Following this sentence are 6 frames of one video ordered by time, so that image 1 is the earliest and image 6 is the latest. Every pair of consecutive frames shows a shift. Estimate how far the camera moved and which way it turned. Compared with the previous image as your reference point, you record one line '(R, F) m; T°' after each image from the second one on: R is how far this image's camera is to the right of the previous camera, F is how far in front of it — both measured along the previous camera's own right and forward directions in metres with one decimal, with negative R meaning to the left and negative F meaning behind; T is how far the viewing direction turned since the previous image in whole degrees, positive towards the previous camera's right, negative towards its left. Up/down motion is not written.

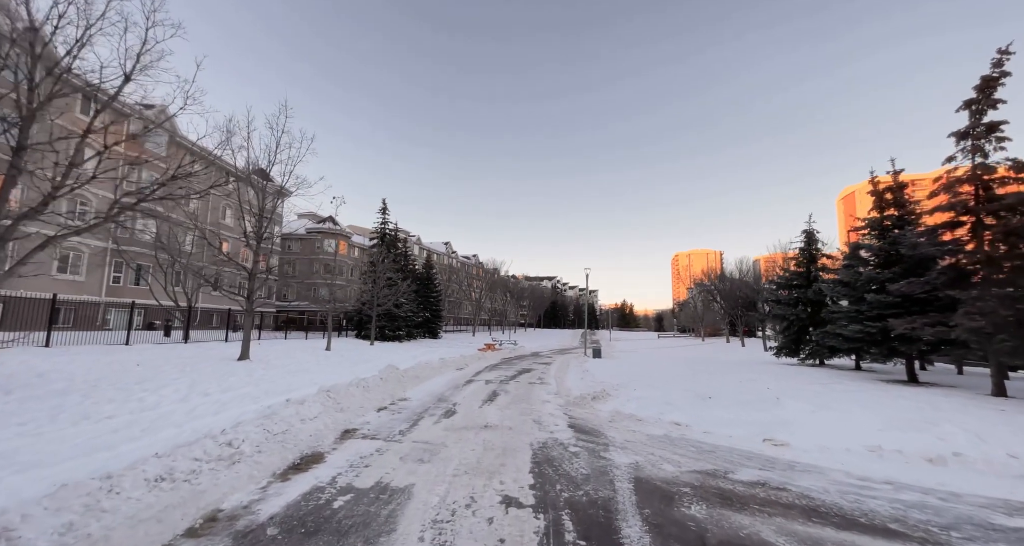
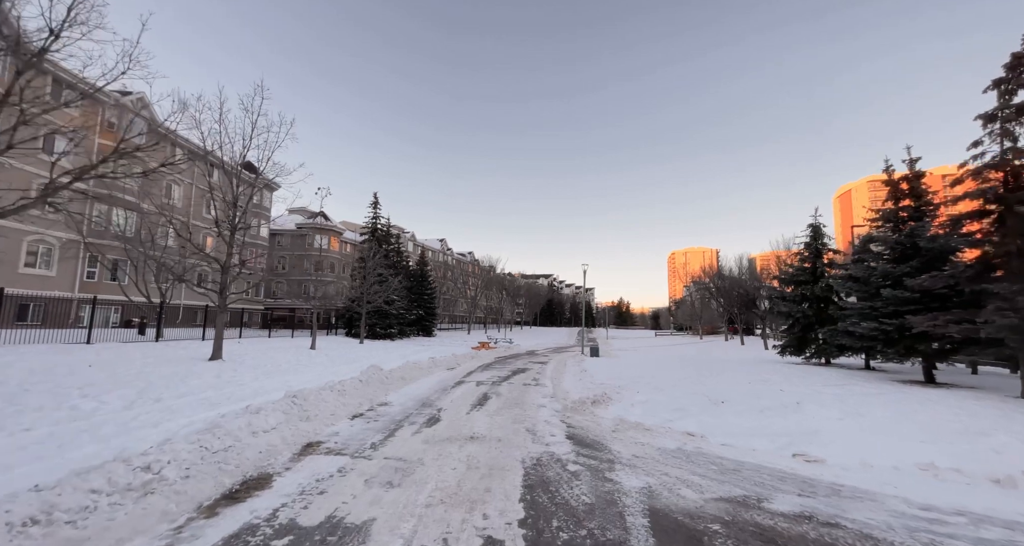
(+0.1, +0.9) m; 0°
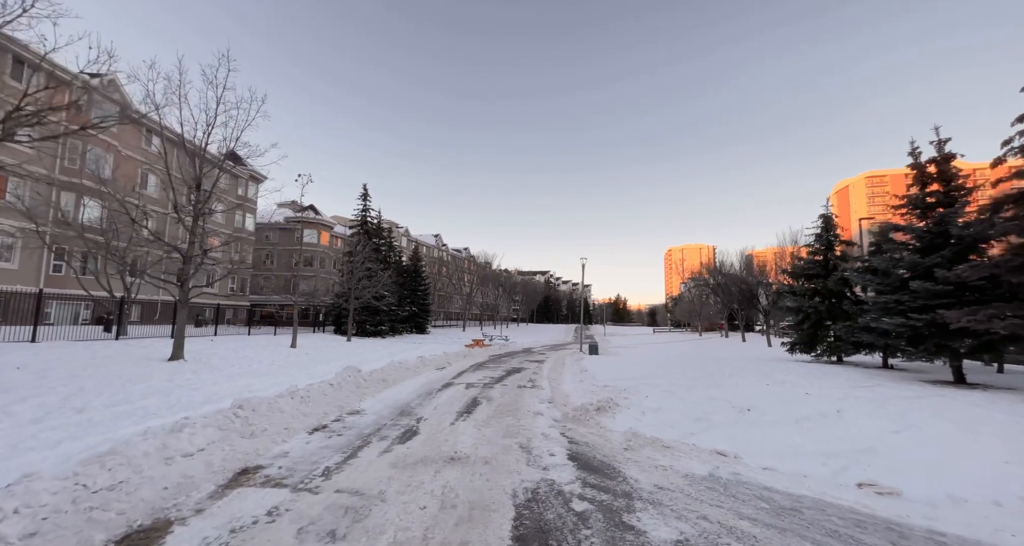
(+0.1, +1.1) m; 0°
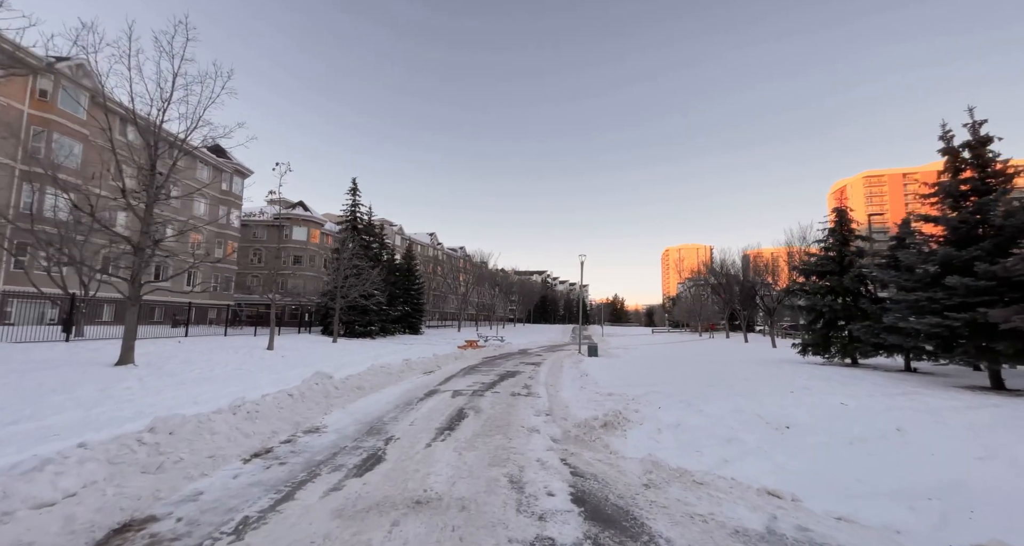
(+0.1, +1.2) m; 0°
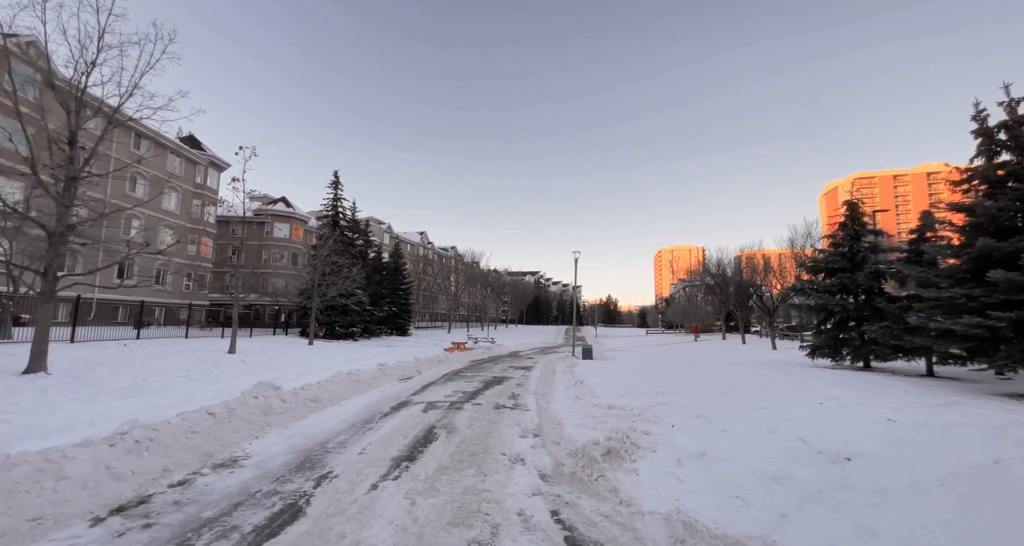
(+0.2, +1.4) m; +1°
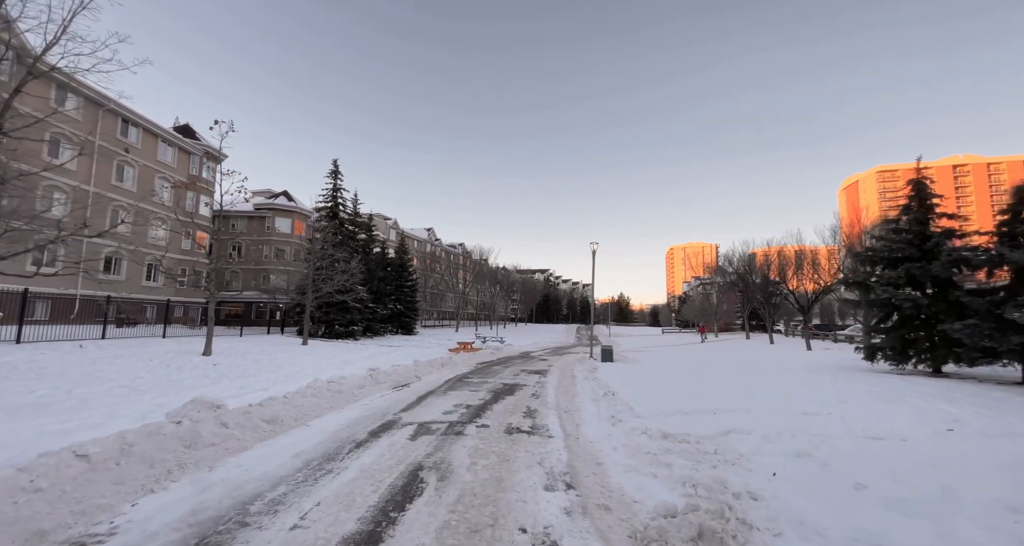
(-0.1, +1.9) m; -1°
